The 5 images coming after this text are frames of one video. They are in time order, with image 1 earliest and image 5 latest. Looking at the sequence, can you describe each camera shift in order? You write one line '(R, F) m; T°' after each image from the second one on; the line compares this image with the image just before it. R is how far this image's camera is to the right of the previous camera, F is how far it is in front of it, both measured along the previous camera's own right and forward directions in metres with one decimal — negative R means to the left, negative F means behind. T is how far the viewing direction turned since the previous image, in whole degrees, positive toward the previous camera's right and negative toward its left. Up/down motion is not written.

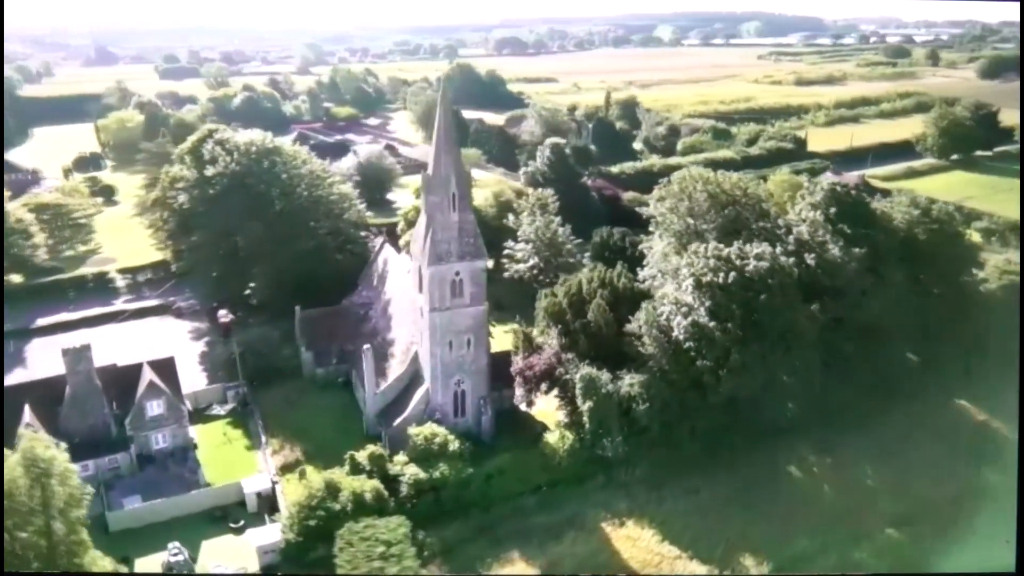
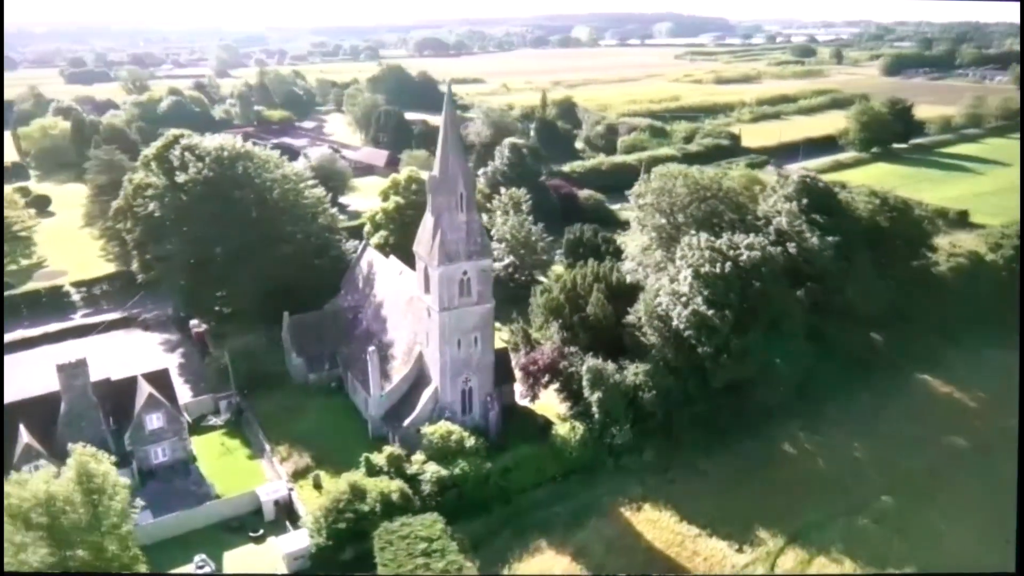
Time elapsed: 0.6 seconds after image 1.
(-3.1, -0.4) m; +6°
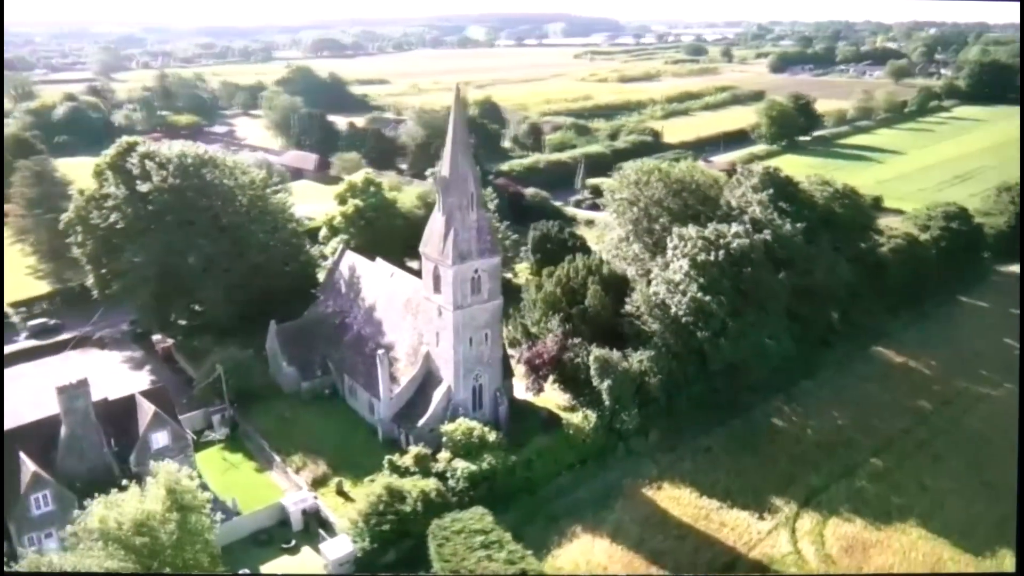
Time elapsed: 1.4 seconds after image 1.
(-4.1, -0.3) m; +8°
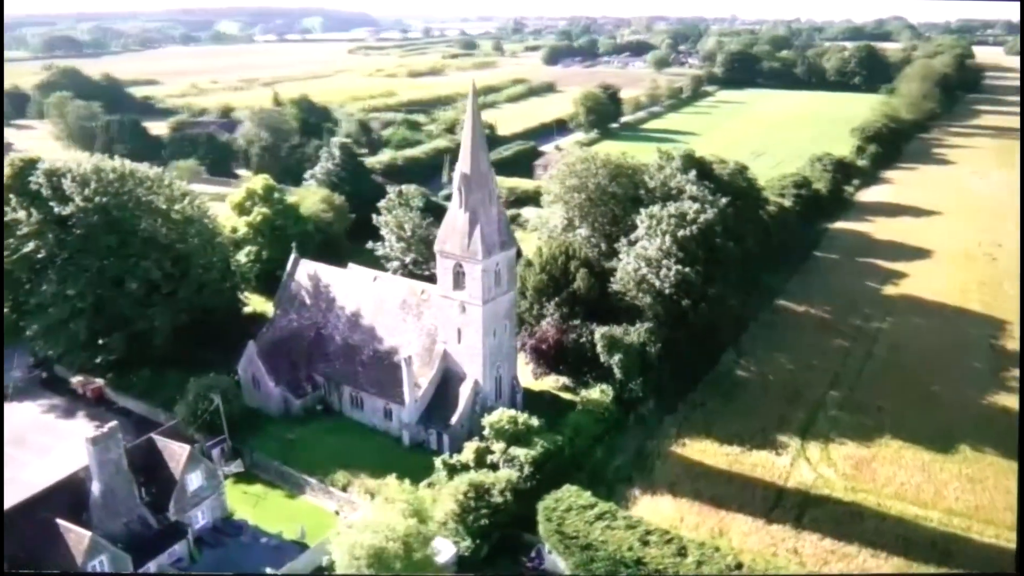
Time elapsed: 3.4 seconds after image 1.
(-9.3, +0.5) m; +17°
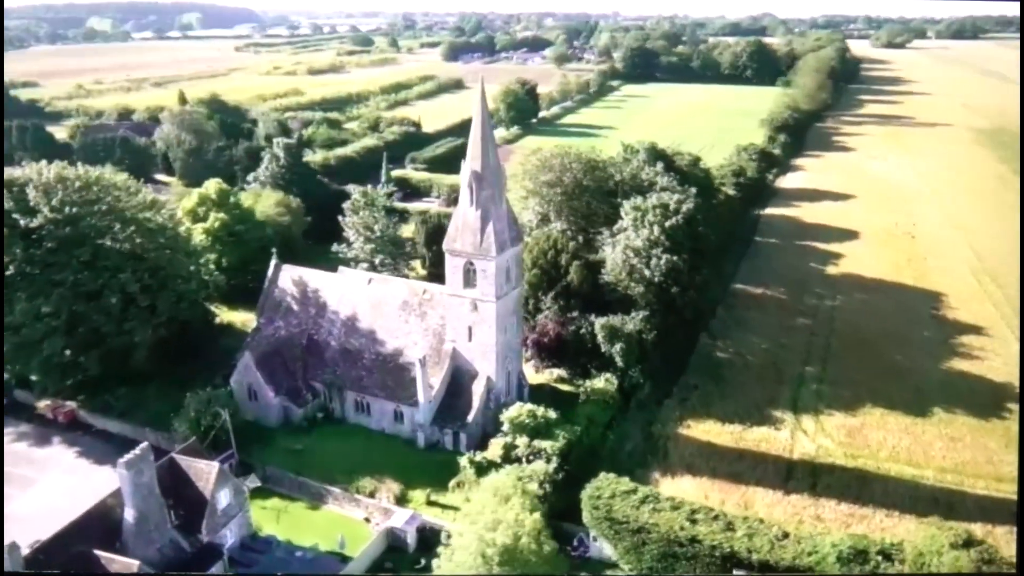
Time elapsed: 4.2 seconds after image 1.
(-4.3, +0.1) m; +8°
